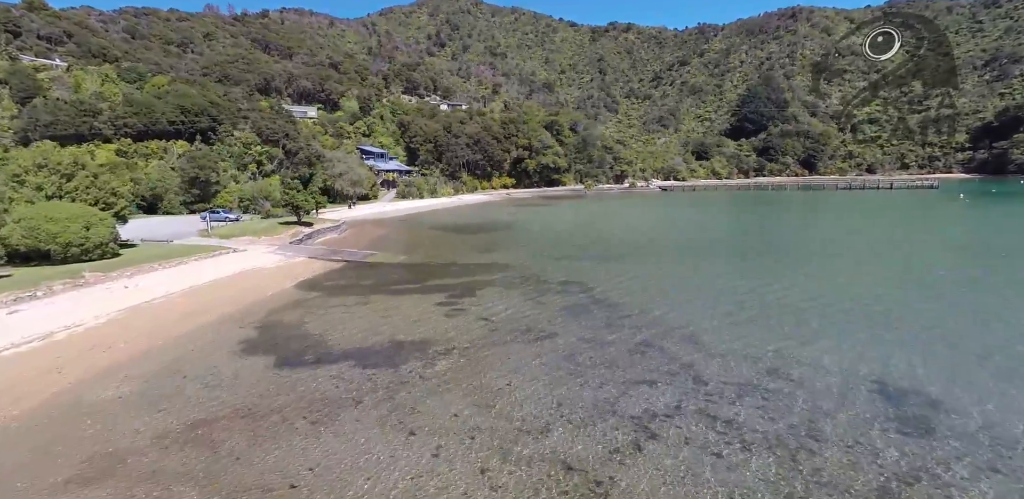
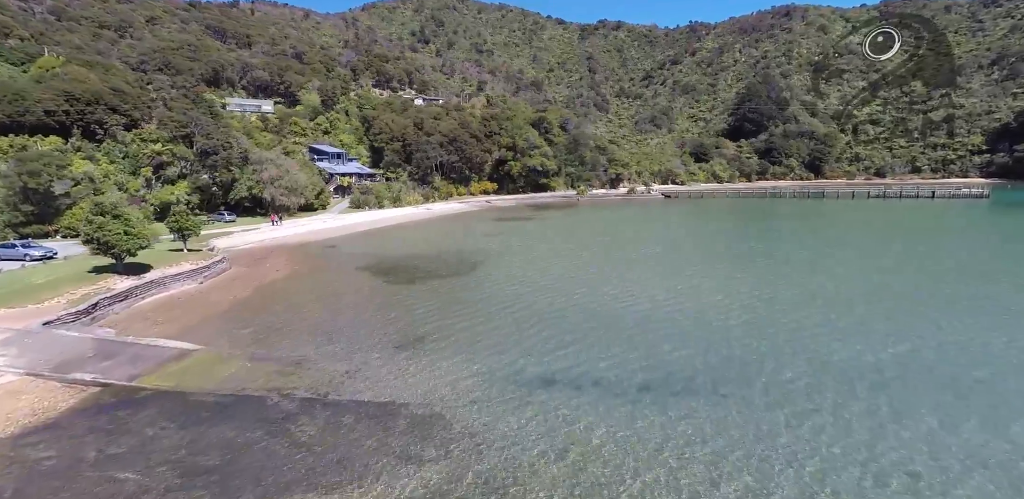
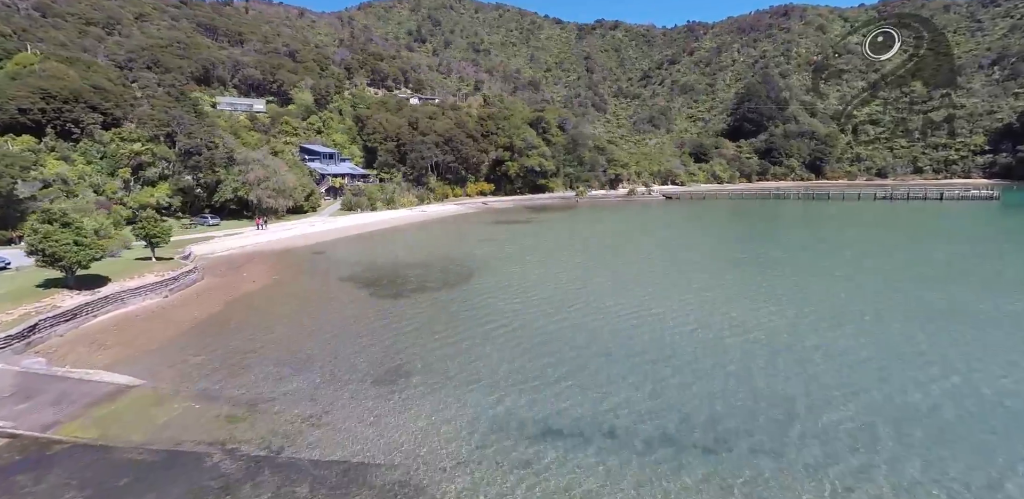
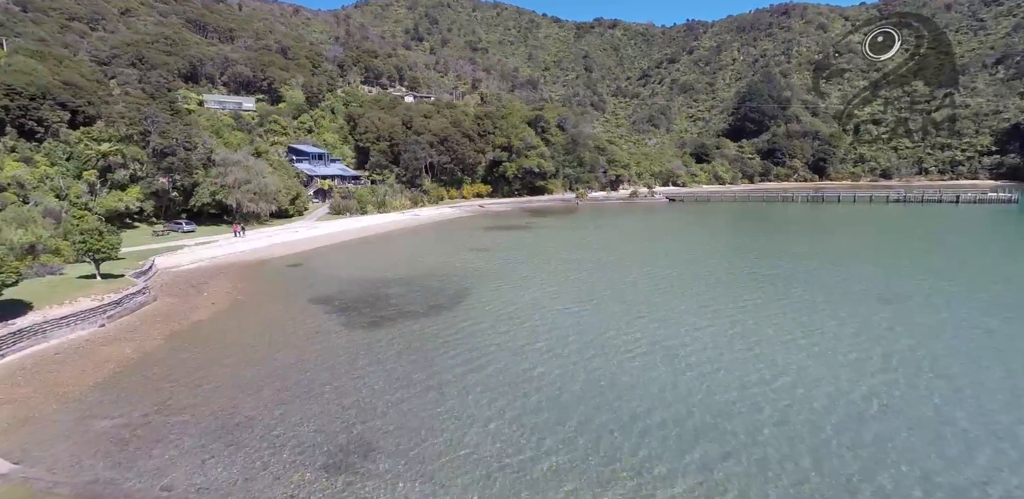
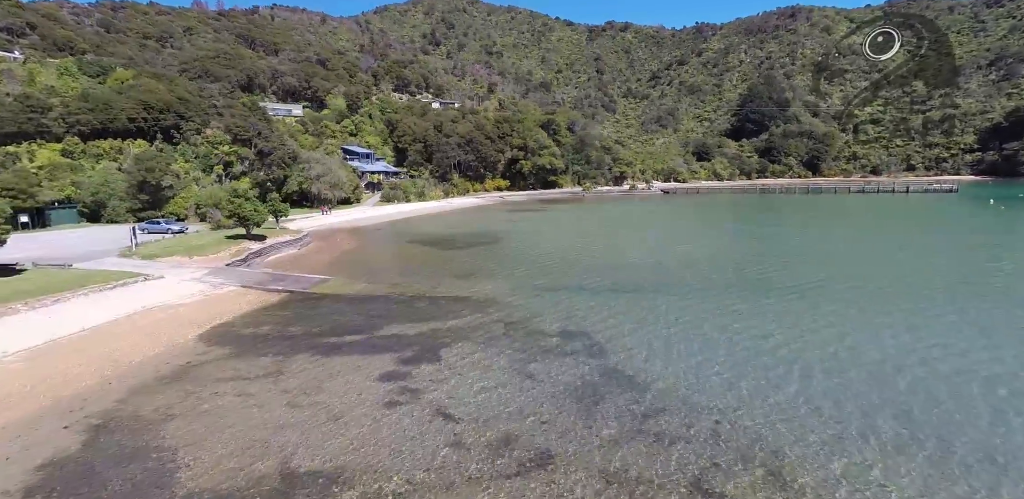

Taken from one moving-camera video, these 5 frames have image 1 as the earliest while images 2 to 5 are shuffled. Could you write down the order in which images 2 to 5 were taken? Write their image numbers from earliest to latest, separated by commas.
5, 2, 3, 4
